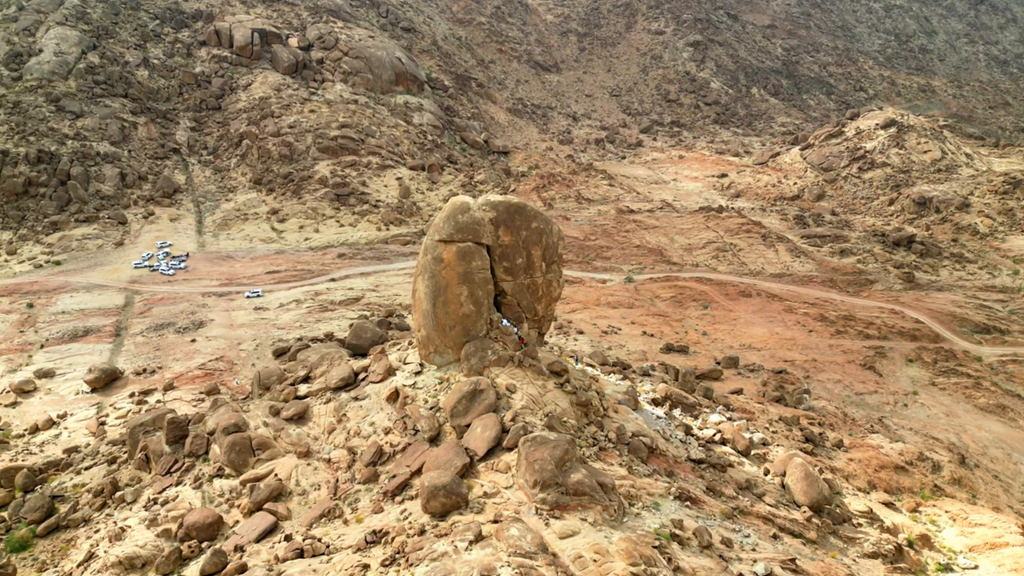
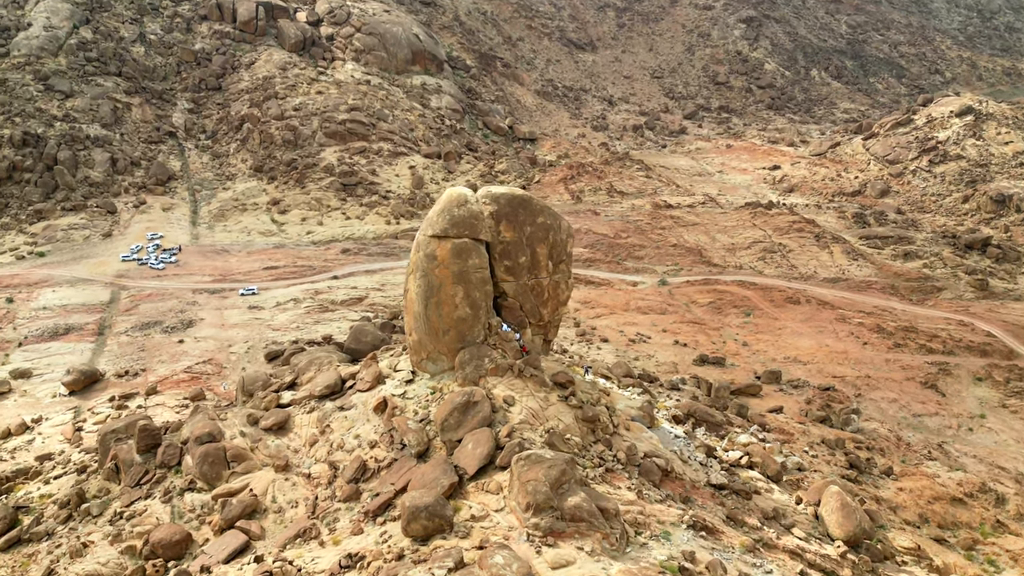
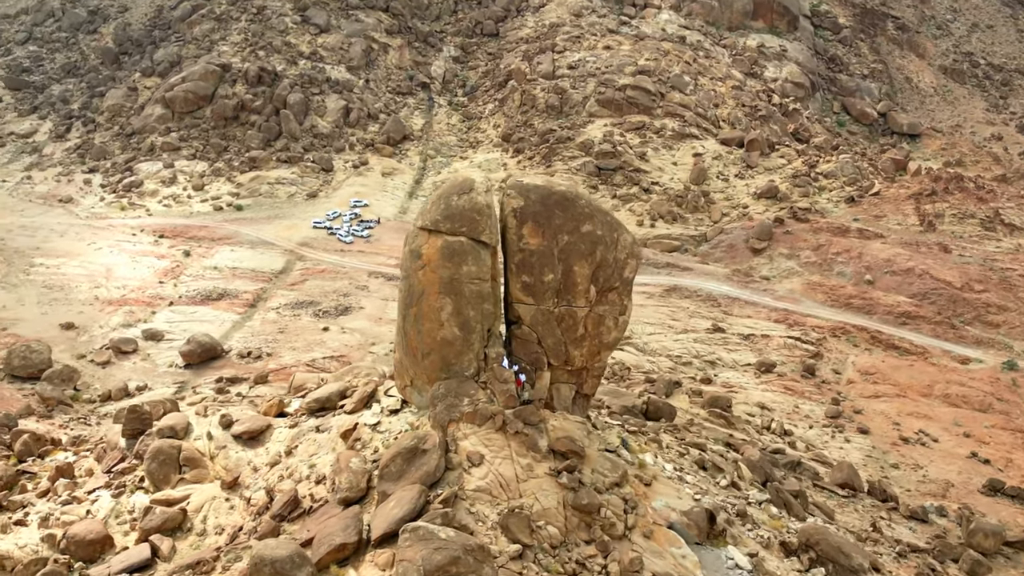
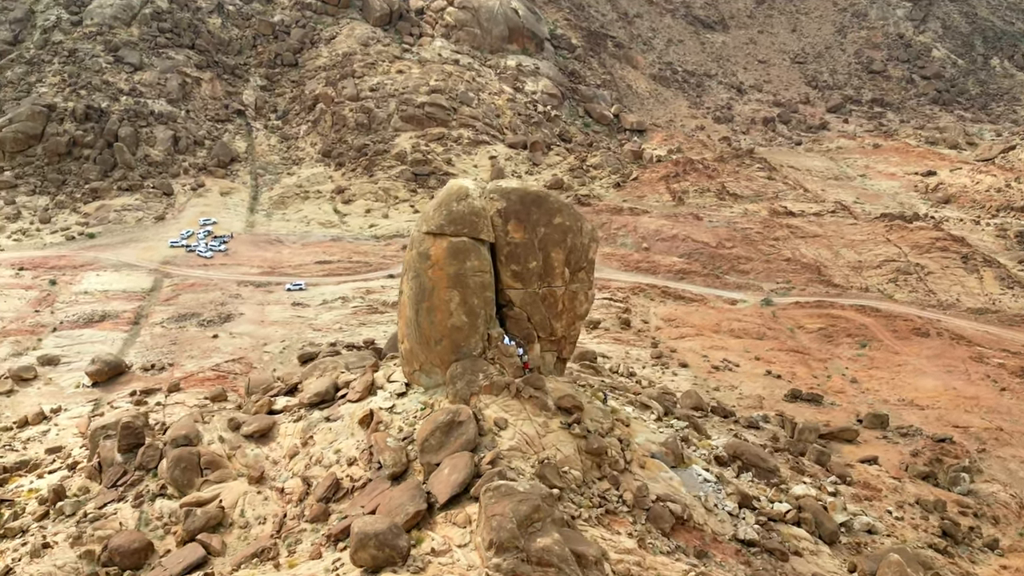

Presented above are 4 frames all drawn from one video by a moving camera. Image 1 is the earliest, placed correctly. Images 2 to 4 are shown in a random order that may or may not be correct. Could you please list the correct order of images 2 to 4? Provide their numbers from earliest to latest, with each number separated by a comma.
2, 4, 3
